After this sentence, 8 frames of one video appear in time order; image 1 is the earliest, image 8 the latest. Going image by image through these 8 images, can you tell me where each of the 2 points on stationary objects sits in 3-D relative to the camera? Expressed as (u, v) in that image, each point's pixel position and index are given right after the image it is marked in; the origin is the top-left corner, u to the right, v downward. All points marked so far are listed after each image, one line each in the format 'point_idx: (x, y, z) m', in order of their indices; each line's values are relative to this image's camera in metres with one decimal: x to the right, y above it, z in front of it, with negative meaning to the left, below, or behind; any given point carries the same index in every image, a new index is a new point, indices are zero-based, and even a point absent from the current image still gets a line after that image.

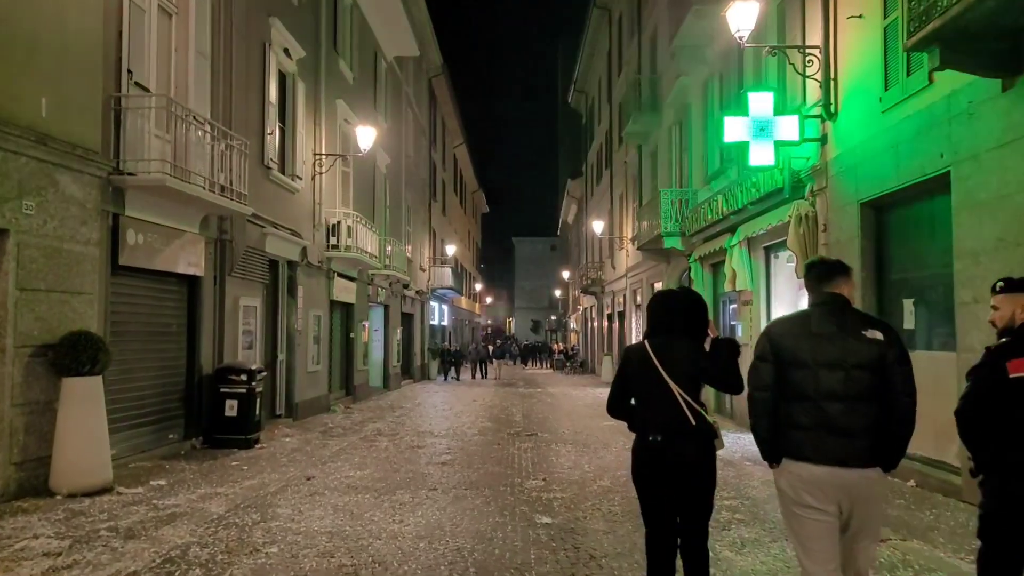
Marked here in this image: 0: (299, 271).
0: (-4.0, +0.3, +14.5) m
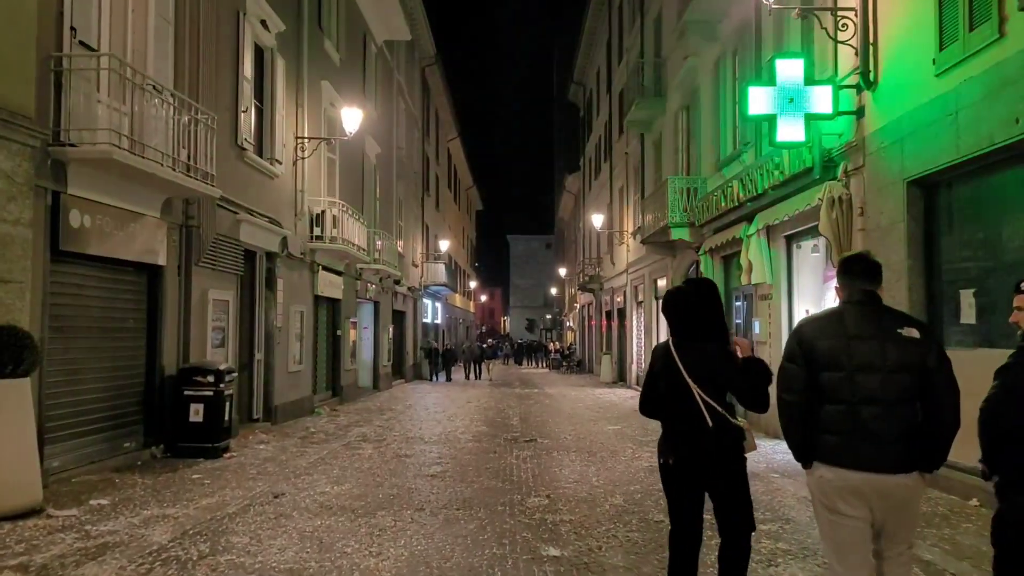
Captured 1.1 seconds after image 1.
0: (-4.1, +0.4, +13.5) m
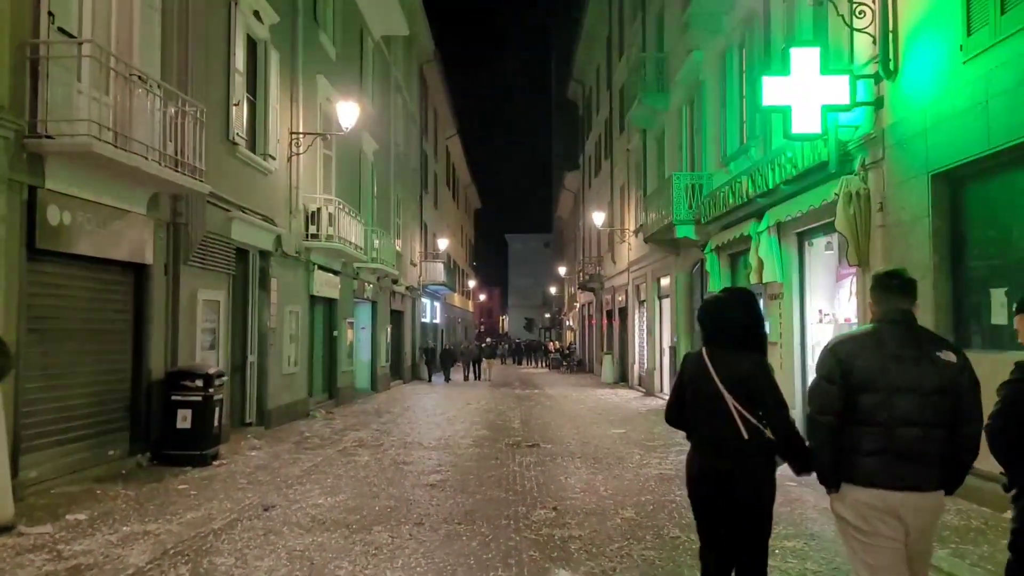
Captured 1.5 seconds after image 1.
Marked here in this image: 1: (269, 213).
0: (-4.1, +0.4, +13.0) m
1: (-4.1, +1.2, +12.9) m
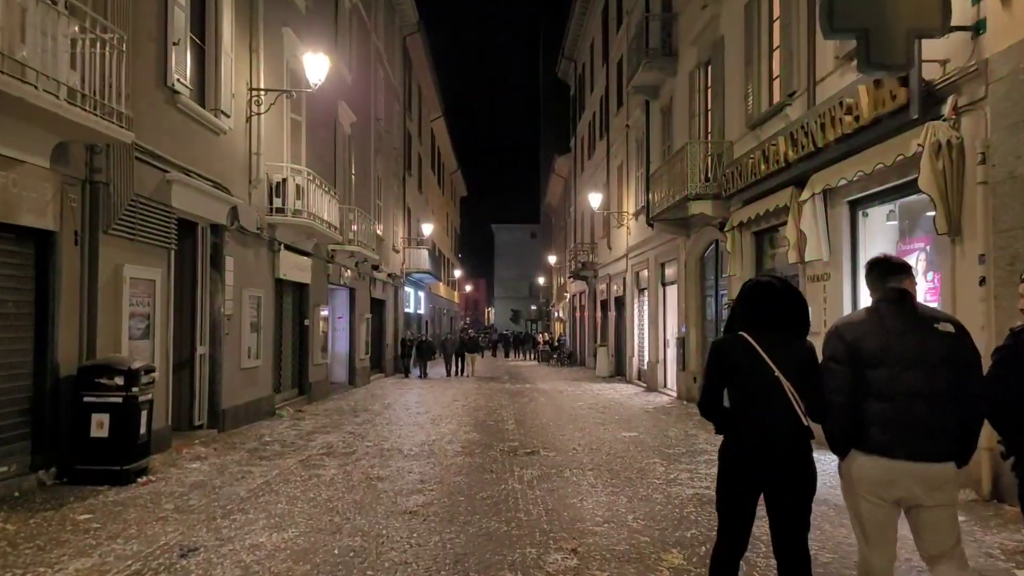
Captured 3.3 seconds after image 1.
0: (-4.1, +0.7, +11.2) m
1: (-4.2, +1.5, +11.0) m
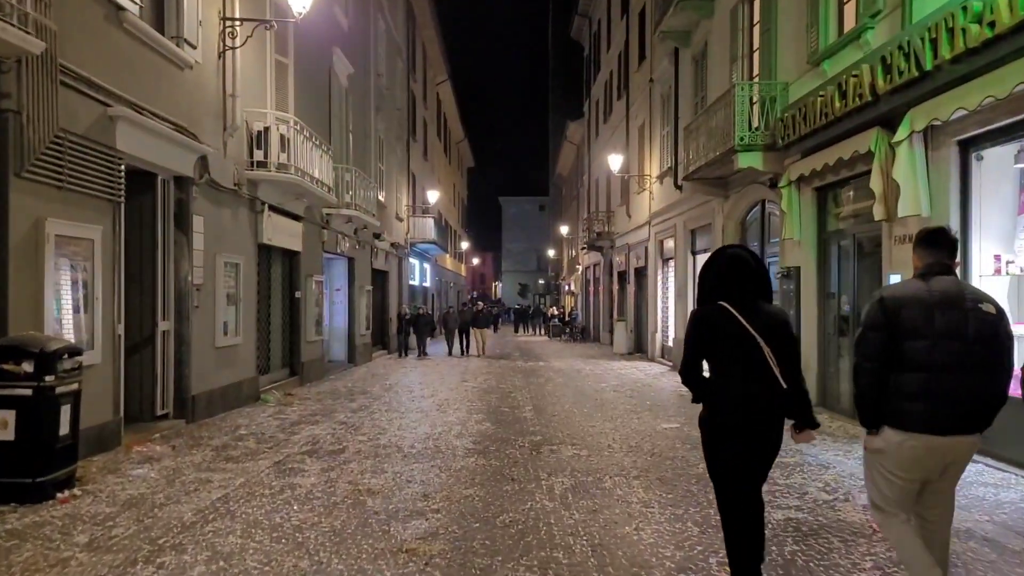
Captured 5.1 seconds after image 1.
0: (-3.9, +1.2, +9.5) m
1: (-3.9, +2.0, +9.3) m
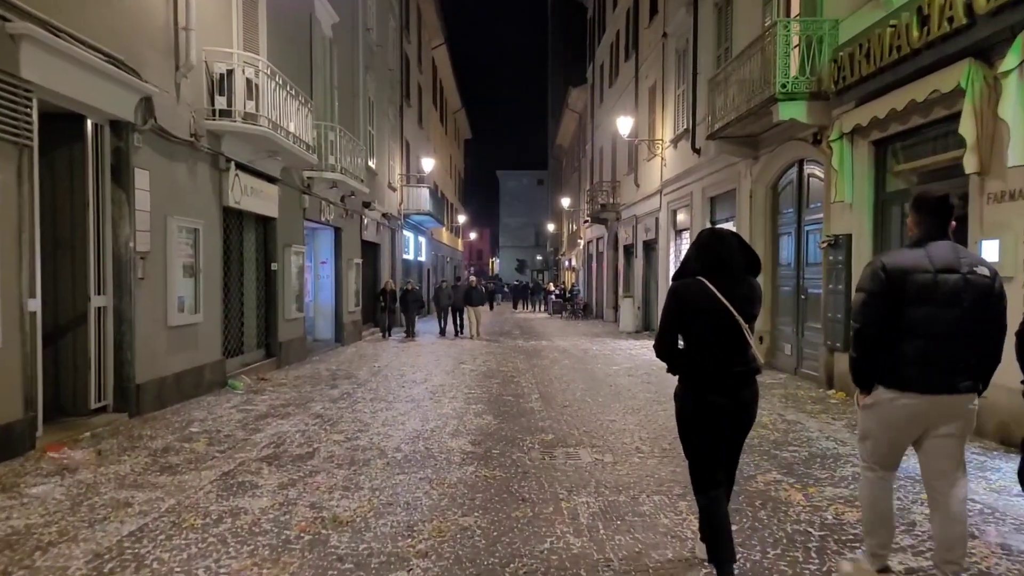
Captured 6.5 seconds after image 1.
0: (-3.8, +1.5, +7.9) m
1: (-3.8, +2.3, +7.7) m
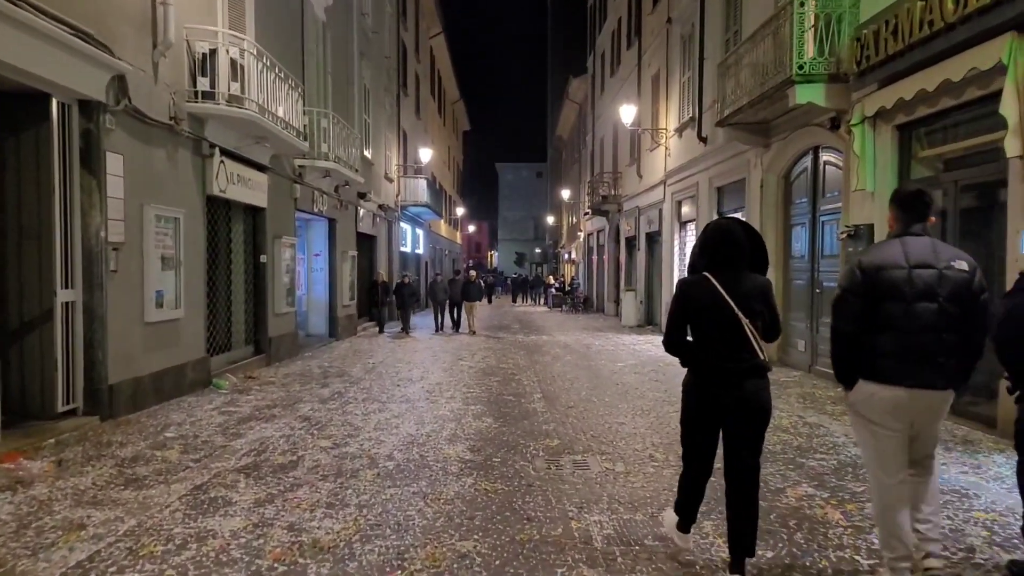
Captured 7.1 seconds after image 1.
0: (-3.8, +1.5, +7.3) m
1: (-3.8, +2.4, +7.1) m
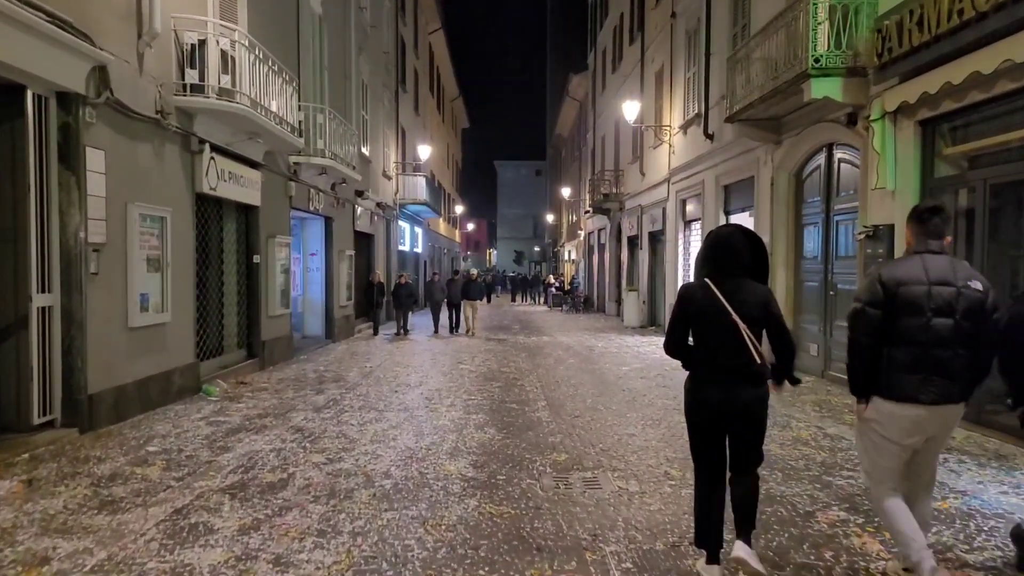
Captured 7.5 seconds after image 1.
0: (-3.8, +1.5, +6.9) m
1: (-3.8, +2.3, +6.7) m
